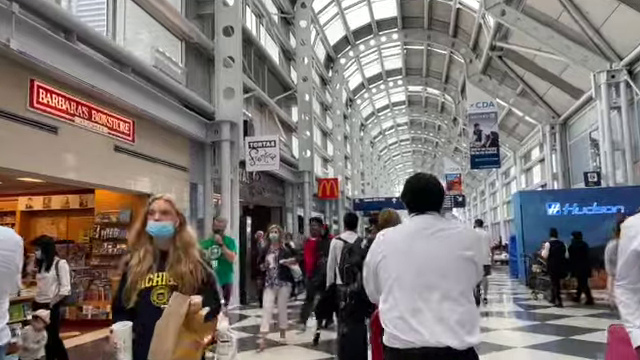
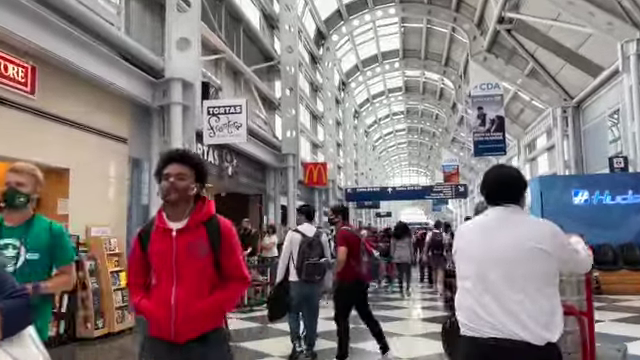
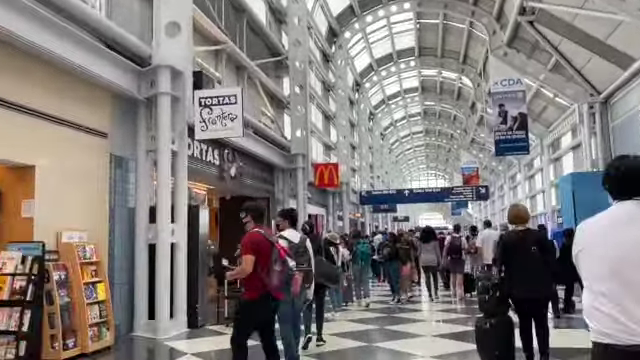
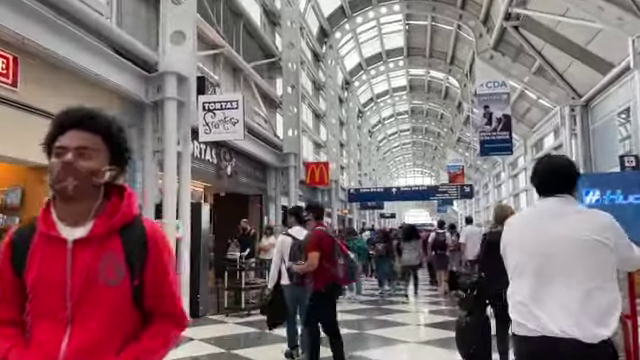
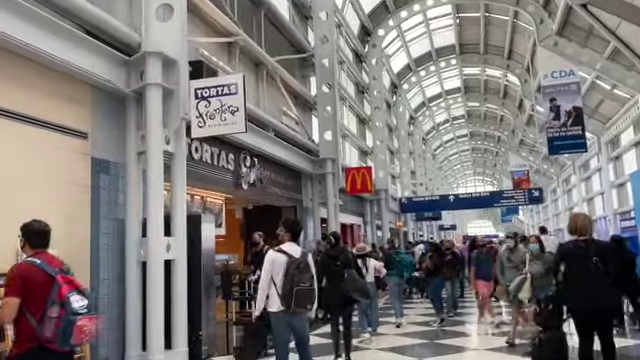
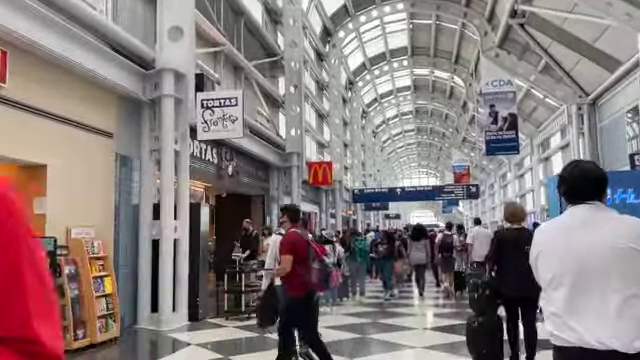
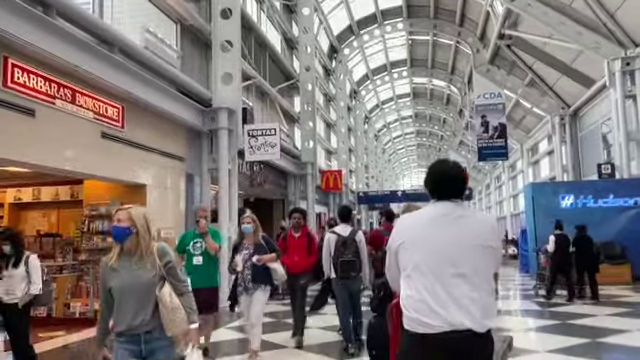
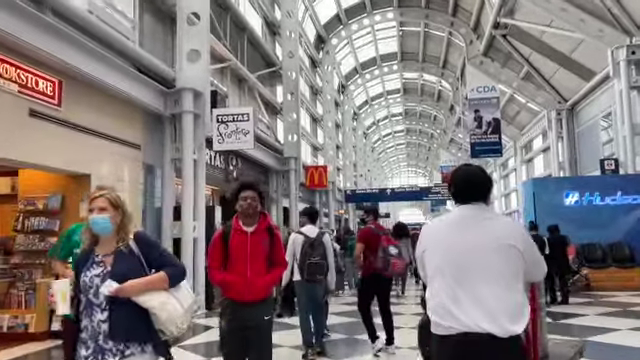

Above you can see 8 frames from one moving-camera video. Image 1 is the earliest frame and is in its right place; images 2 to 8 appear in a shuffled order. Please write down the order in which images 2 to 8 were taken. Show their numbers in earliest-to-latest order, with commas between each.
7, 8, 2, 4, 6, 3, 5
